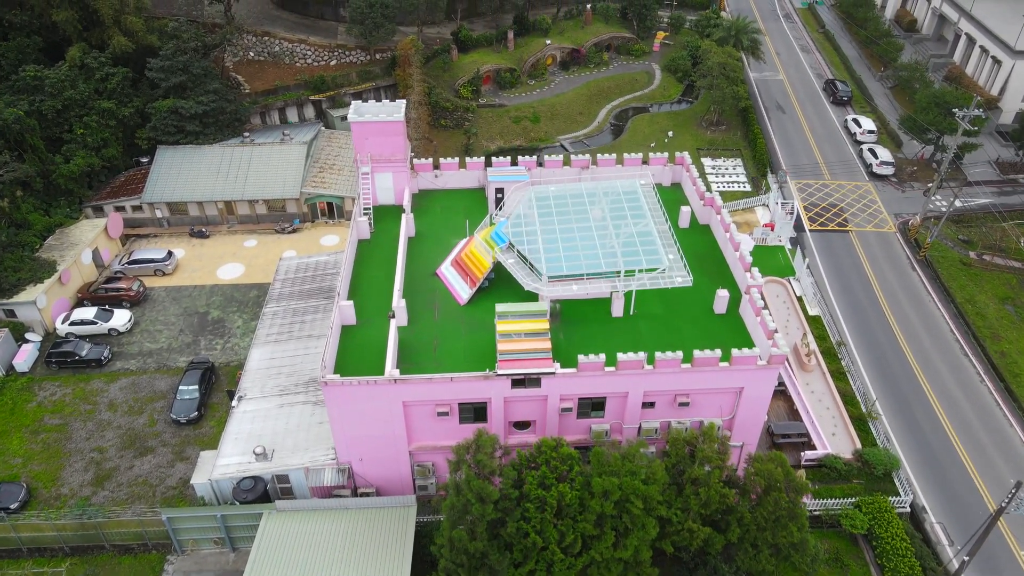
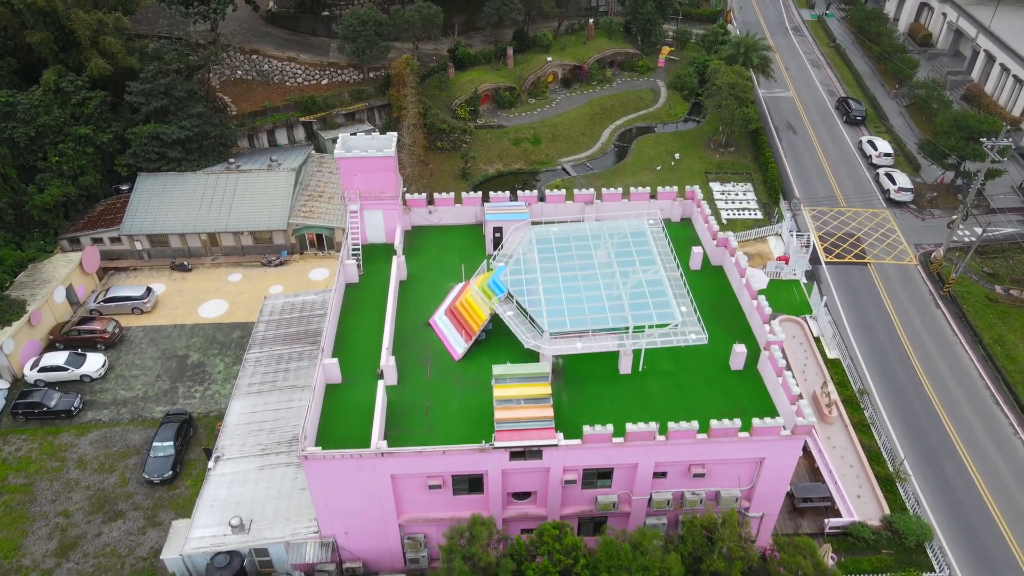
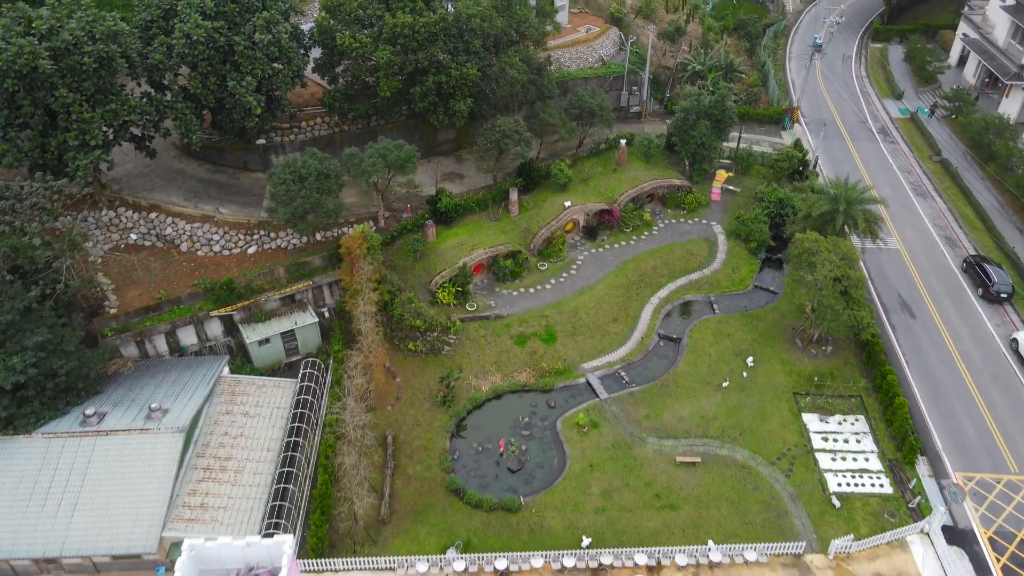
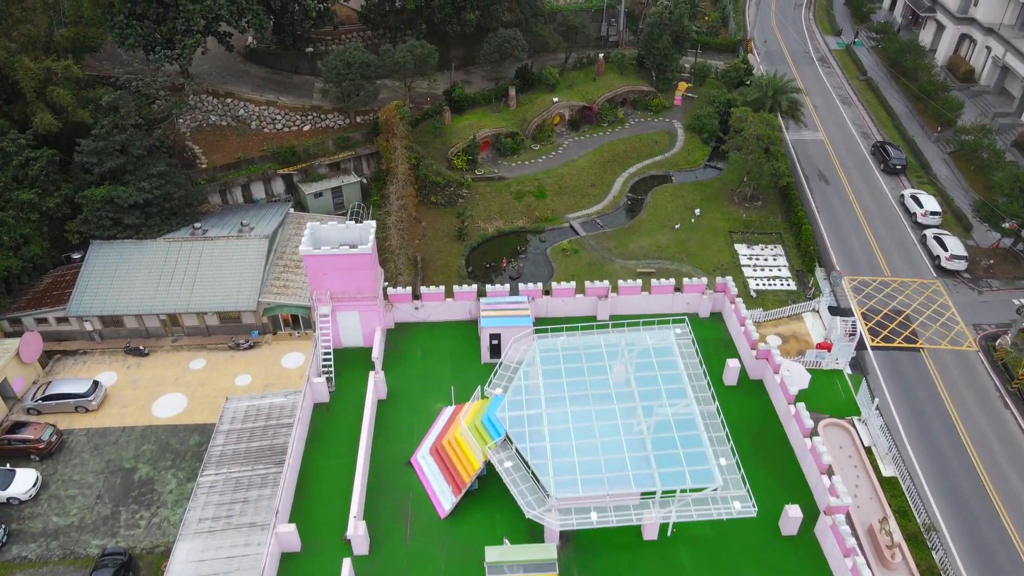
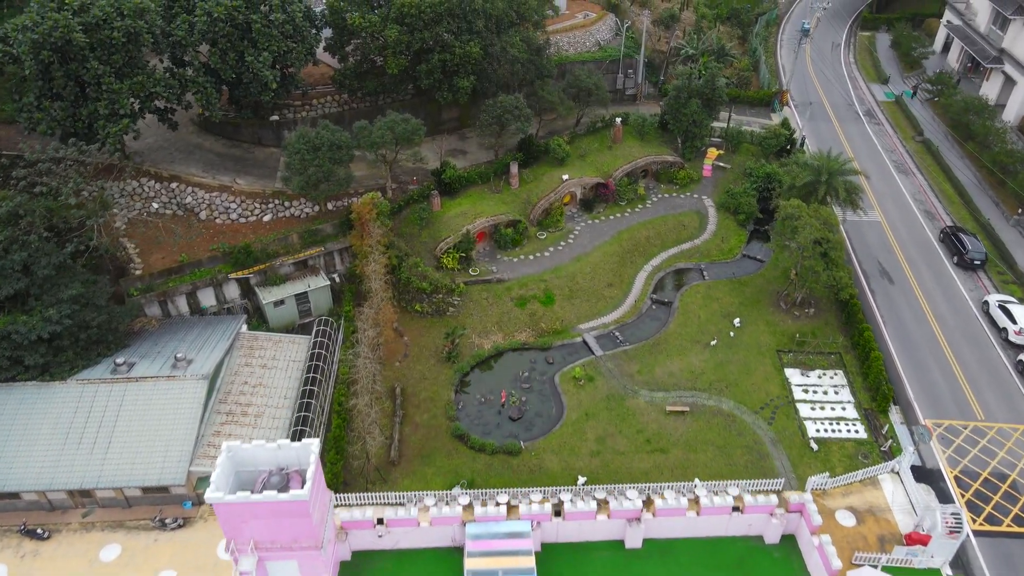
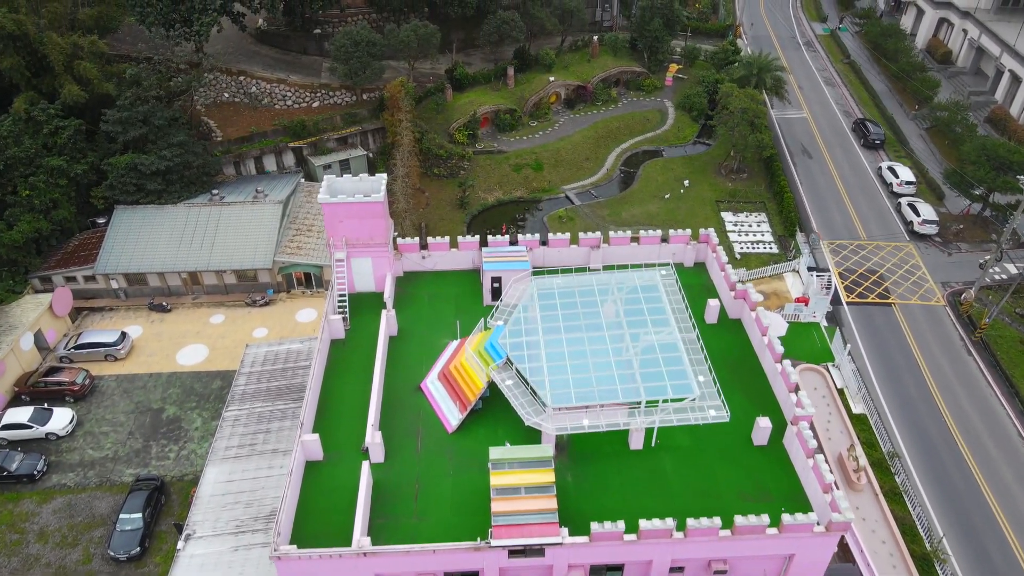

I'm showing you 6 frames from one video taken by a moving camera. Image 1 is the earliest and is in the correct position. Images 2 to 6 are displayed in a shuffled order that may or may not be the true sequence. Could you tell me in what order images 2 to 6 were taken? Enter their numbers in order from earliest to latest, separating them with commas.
2, 6, 4, 5, 3
